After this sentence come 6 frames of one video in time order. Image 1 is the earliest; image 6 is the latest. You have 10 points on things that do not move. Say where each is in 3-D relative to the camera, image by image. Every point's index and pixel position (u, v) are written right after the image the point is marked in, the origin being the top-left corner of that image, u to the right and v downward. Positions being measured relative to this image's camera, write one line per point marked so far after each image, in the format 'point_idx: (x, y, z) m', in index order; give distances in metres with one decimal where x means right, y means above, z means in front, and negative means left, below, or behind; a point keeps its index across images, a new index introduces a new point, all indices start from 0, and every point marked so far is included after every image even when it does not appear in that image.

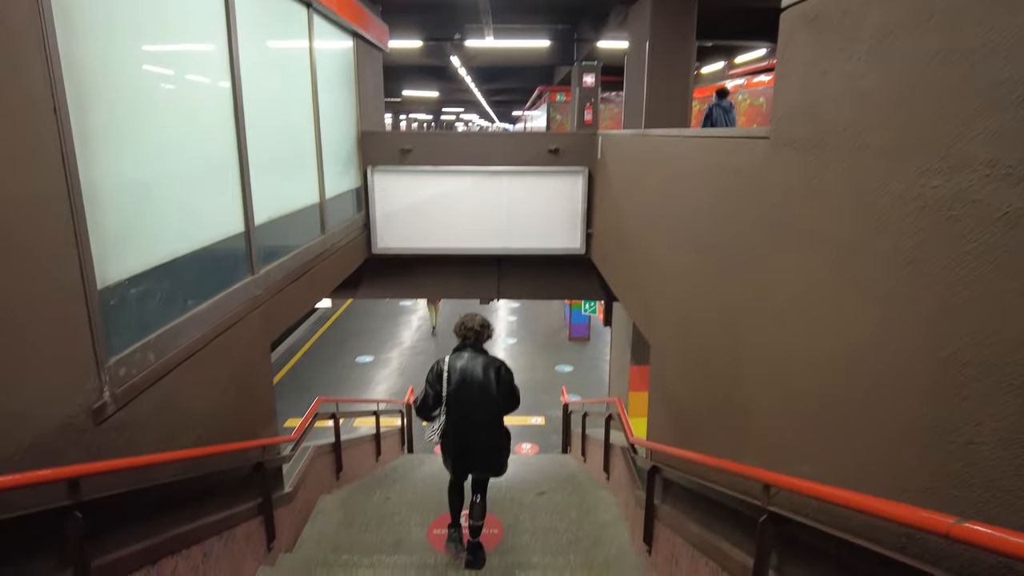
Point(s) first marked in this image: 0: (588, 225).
0: (+0.7, +0.6, +6.2) m
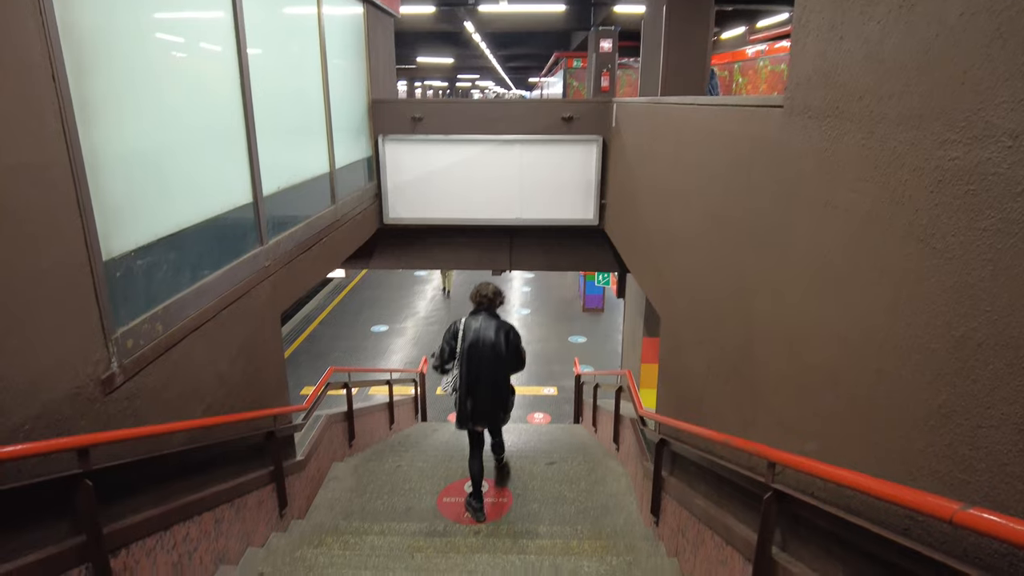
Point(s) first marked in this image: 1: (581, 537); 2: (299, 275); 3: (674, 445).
0: (+0.9, +0.9, +6.1) m
1: (+0.4, -1.5, +3.7) m
2: (-1.4, +0.1, +4.1) m
3: (+0.9, -0.8, +3.4) m
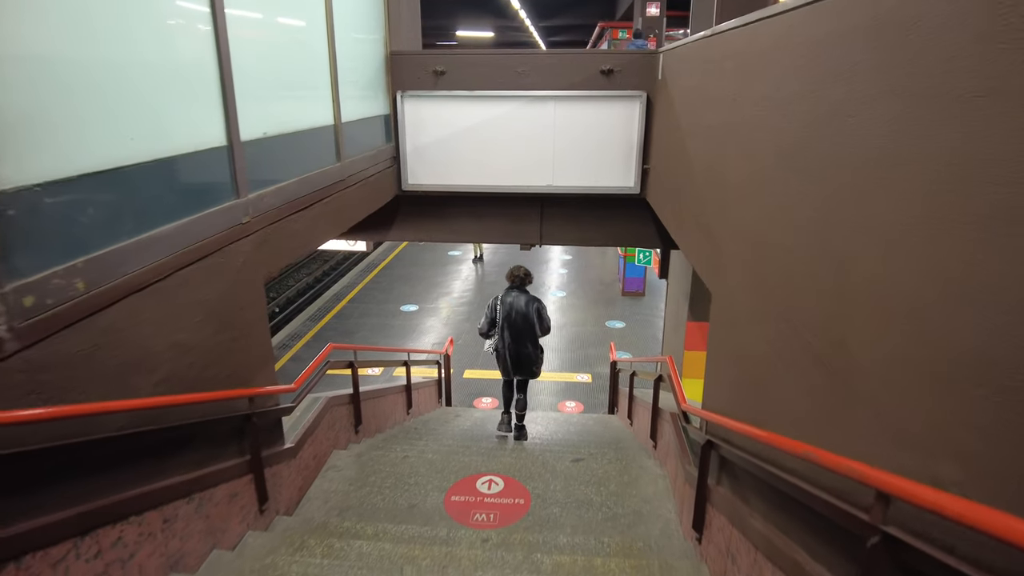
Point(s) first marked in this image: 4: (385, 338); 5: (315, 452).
0: (+1.1, +1.1, +5.4) m
1: (+0.5, -1.3, +3.1) m
2: (-1.3, +0.3, +3.6) m
3: (+0.9, -0.7, +2.7) m
4: (-2.2, -0.9, +10.8) m
5: (-1.2, -1.0, +3.9) m
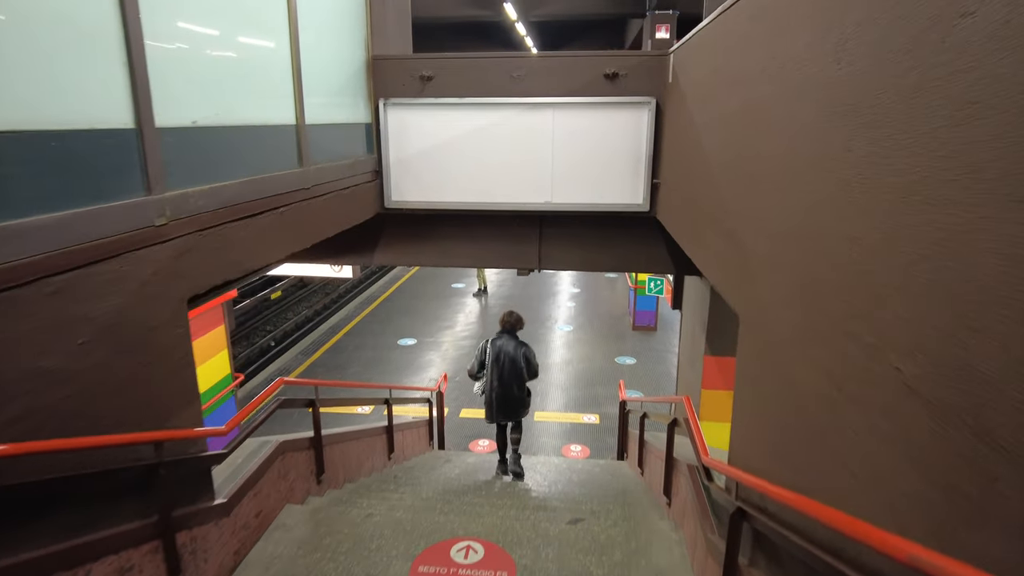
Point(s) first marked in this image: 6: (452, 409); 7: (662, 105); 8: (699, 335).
0: (+1.1, +0.9, +4.8) m
1: (+0.4, -1.4, +2.4) m
2: (-1.3, +0.2, +3.1) m
3: (+0.8, -0.8, +2.1) m
4: (-2.1, -1.4, +10.2) m
5: (-1.3, -1.1, +3.3) m
6: (-0.8, -1.7, +8.7) m
7: (+1.1, +1.4, +4.8) m
8: (+1.7, -0.4, +5.8) m
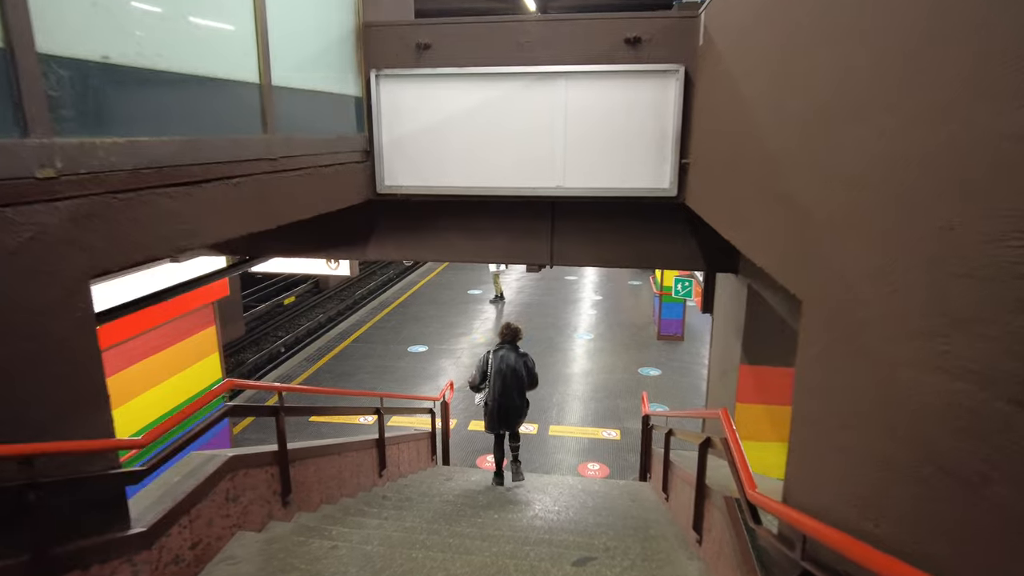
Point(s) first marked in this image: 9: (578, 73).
0: (+1.1, +0.9, +4.2) m
1: (+0.3, -1.3, +1.8) m
2: (-1.4, +0.3, +2.5) m
3: (+0.7, -0.7, +1.4) m
4: (-1.9, -1.4, +9.6) m
5: (-1.3, -1.1, +2.7) m
6: (-0.6, -1.7, +8.1) m
7: (+1.2, +1.4, +4.1) m
8: (+1.8, -0.4, +5.1) m
9: (+0.5, +1.4, +4.3) m
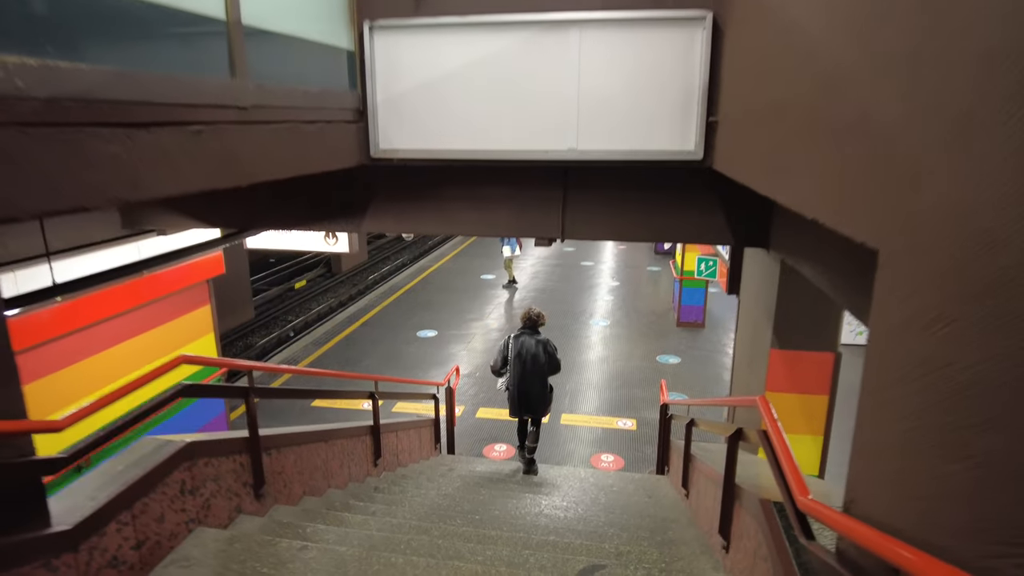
0: (+1.2, +1.1, +3.8) m
1: (+0.3, -1.2, +1.4) m
2: (-1.4, +0.4, +2.1) m
3: (+0.7, -0.6, +1.0) m
4: (-1.7, -1.2, +9.3) m
5: (-1.4, -0.9, +2.3) m
6: (-0.5, -1.5, +7.7) m
7: (+1.2, +1.5, +3.7) m
8: (+1.8, -0.3, +4.6) m
9: (+0.5, +1.6, +3.8) m
